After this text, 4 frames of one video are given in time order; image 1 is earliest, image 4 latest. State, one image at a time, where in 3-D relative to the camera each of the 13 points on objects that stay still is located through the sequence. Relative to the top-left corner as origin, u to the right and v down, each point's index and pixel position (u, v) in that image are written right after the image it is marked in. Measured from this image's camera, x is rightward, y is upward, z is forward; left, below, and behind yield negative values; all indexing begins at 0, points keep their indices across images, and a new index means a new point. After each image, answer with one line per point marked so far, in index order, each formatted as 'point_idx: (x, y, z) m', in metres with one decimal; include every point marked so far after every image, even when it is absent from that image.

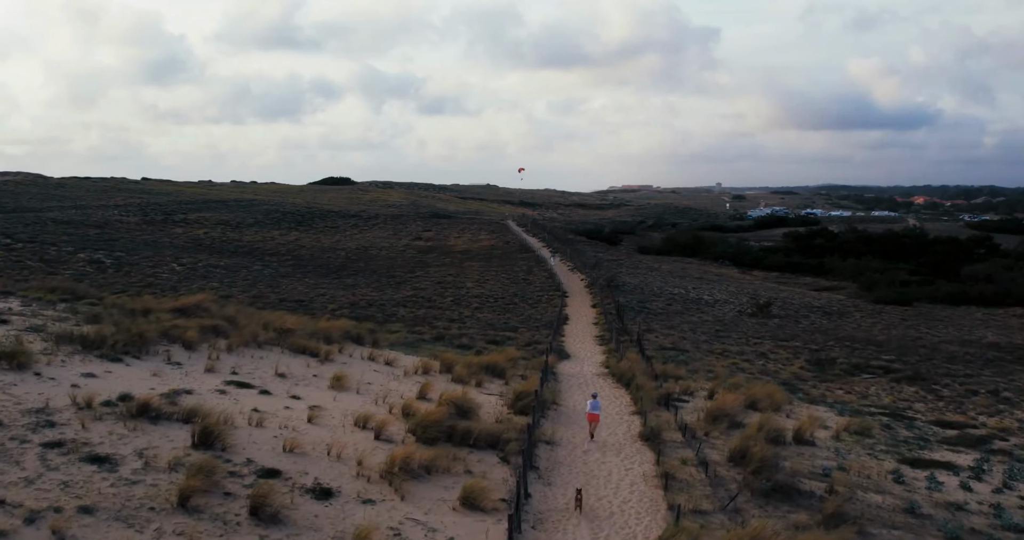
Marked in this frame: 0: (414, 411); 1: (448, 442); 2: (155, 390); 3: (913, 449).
0: (-1.7, -2.5, +12.4) m
1: (-1.0, -2.8, +11.3) m
2: (-6.4, -2.1, +12.5) m
3: (+7.6, -3.4, +13.3) m
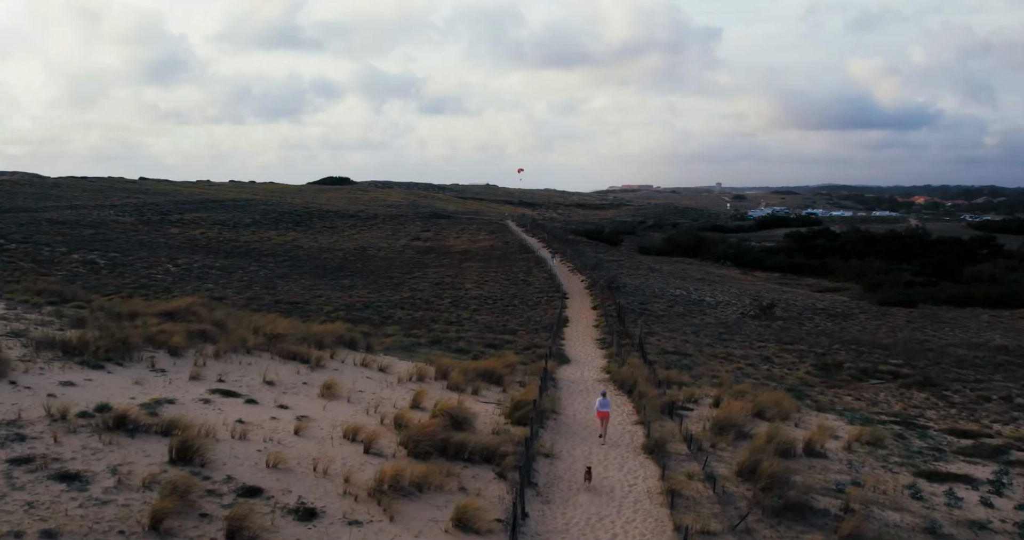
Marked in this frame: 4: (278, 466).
0: (-1.8, -2.6, +11.8) m
1: (-1.1, -2.9, +10.7) m
2: (-6.4, -2.2, +11.9) m
3: (+7.6, -3.5, +12.7) m
4: (-3.3, -2.7, +9.7) m
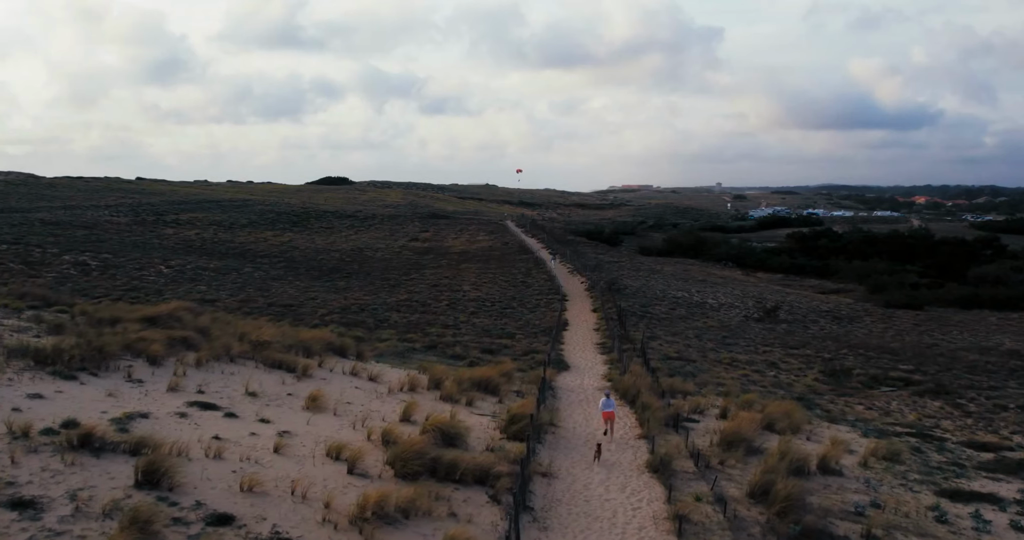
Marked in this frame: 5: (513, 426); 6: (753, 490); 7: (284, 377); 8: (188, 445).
0: (-1.9, -2.7, +11.1) m
1: (-1.2, -3.0, +10.0) m
2: (-6.5, -2.3, +11.2) m
3: (+7.5, -3.6, +12.0) m
4: (-3.3, -2.8, +8.9) m
5: (0.0, -2.8, +12.5) m
6: (+3.5, -3.2, +10.1) m
7: (-4.8, -2.2, +14.7) m
8: (-4.7, -2.5, +10.1) m
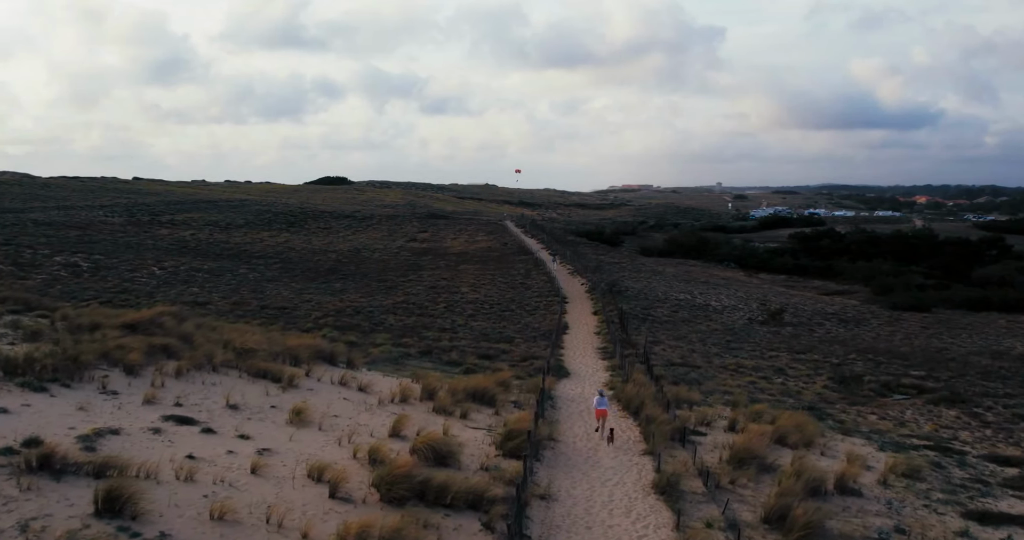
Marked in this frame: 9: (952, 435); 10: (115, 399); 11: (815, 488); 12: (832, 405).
0: (-1.9, -2.8, +10.4) m
1: (-1.2, -3.1, +9.2) m
2: (-6.5, -2.4, +10.4) m
3: (+7.5, -3.7, +11.3) m
4: (-3.4, -2.9, +8.2) m
5: (0.0, -2.9, +11.8) m
6: (+3.4, -3.3, +9.4) m
7: (-4.8, -2.3, +13.9) m
8: (-4.8, -2.6, +9.4) m
9: (+9.7, -3.6, +15.3) m
10: (-6.9, -2.2, +12.2) m
11: (+4.5, -3.2, +10.4) m
12: (+8.0, -3.3, +17.4) m
